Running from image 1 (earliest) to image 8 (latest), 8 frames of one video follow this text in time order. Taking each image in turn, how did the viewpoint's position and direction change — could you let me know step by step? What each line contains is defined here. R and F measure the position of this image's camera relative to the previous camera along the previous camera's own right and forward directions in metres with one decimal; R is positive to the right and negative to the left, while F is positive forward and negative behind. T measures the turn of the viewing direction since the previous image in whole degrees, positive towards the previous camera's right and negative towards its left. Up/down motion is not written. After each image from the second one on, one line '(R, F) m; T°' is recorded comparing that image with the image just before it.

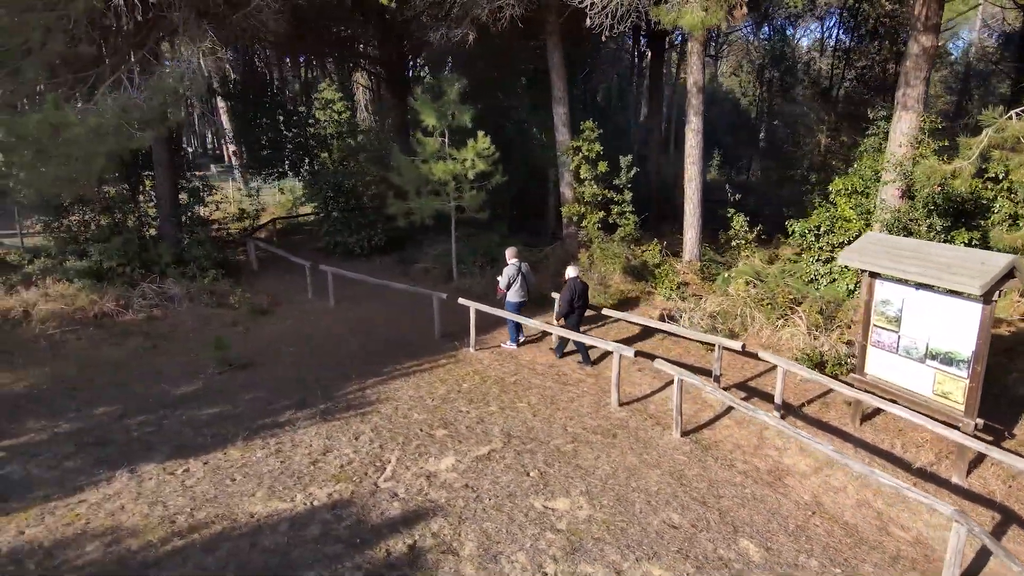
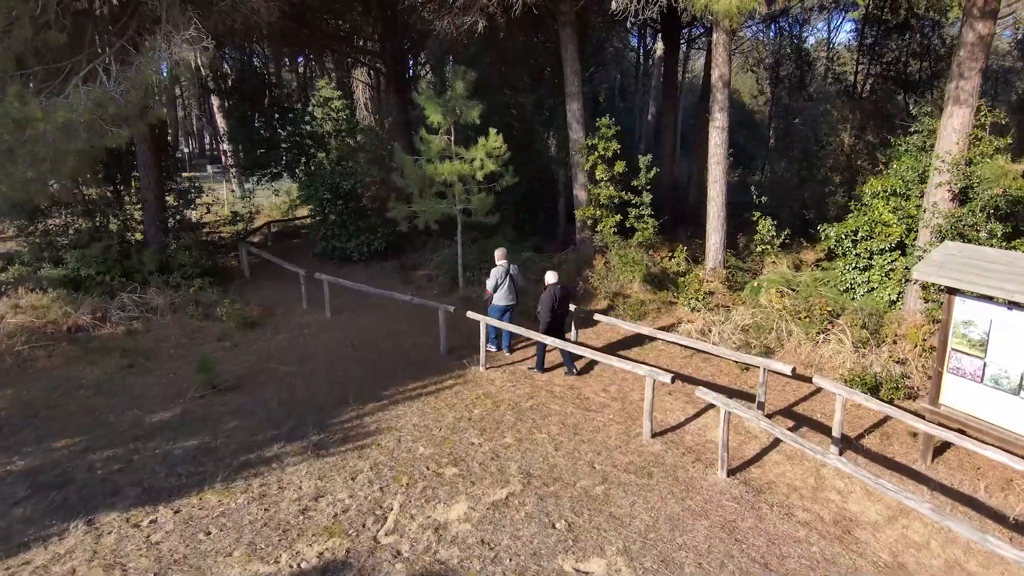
(-0.2, +0.9) m; 0°
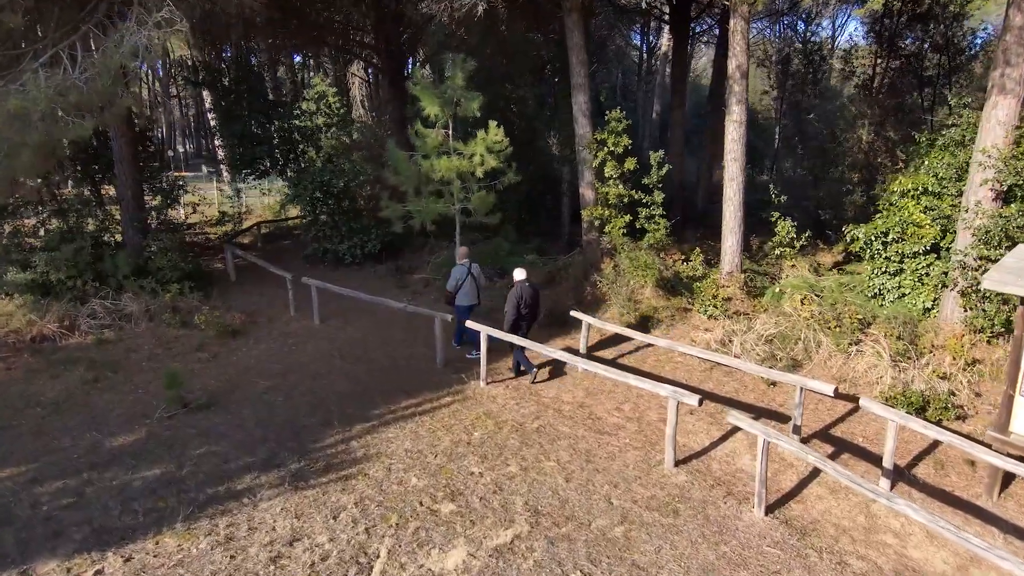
(-0.1, +0.7) m; 0°
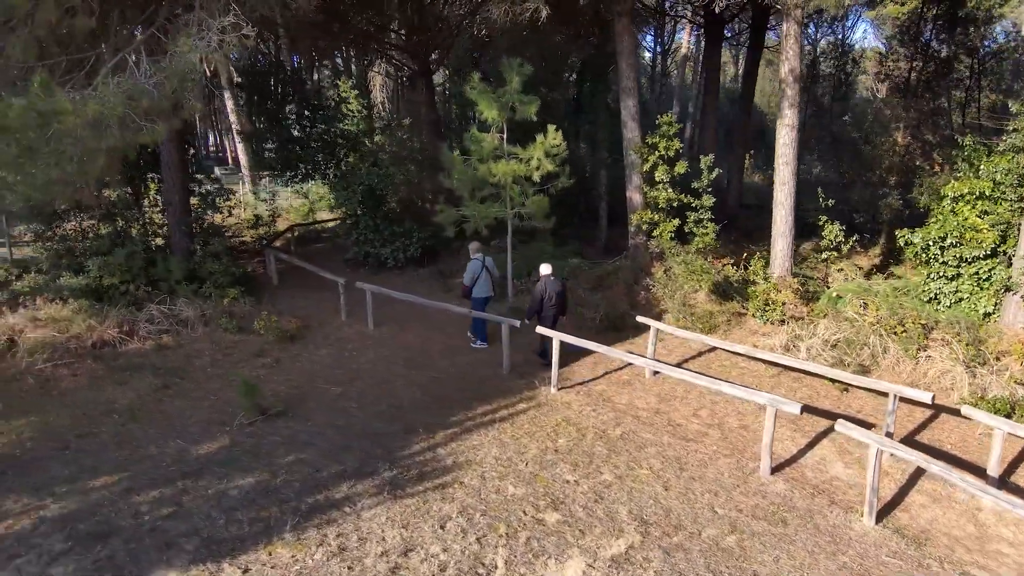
(-0.9, 0.0) m; 0°
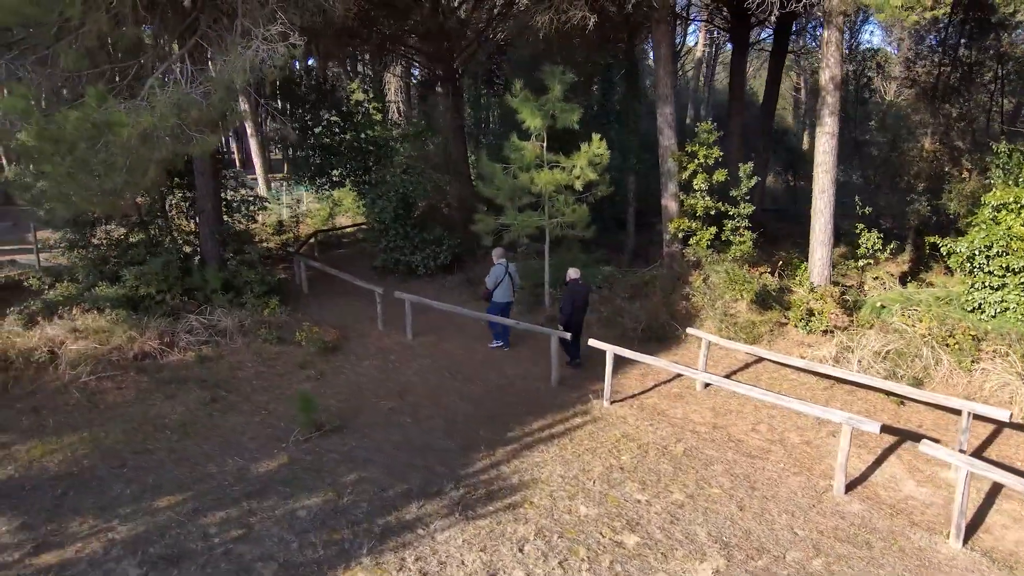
(-0.6, +0.1) m; 0°
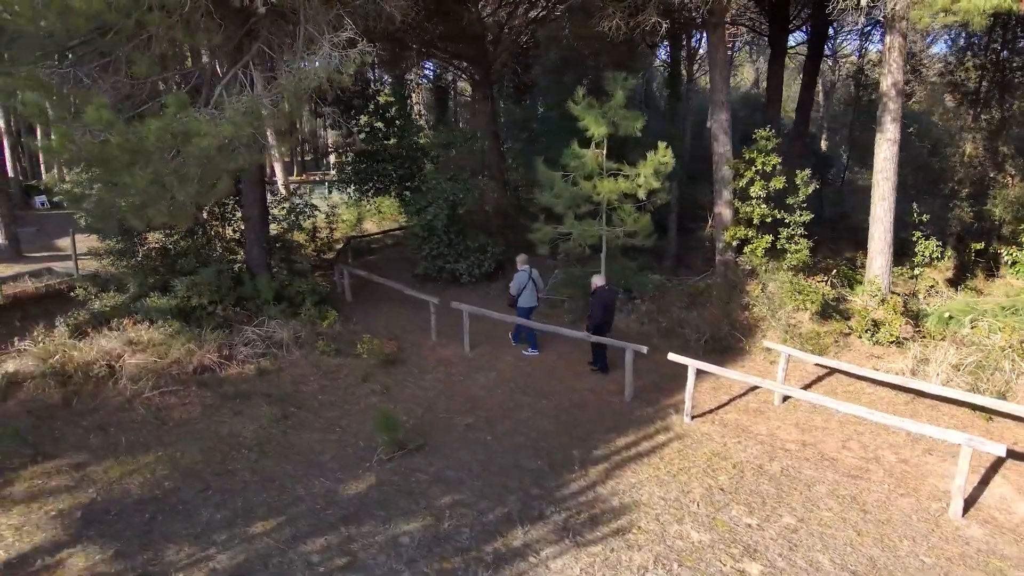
(-0.9, +0.2) m; 0°
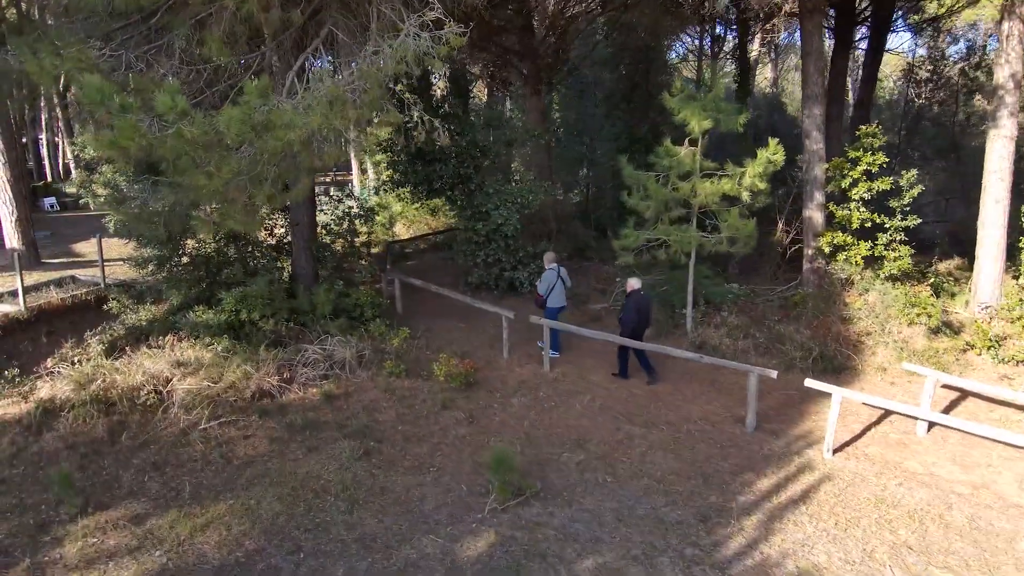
(-1.2, +0.9) m; 0°
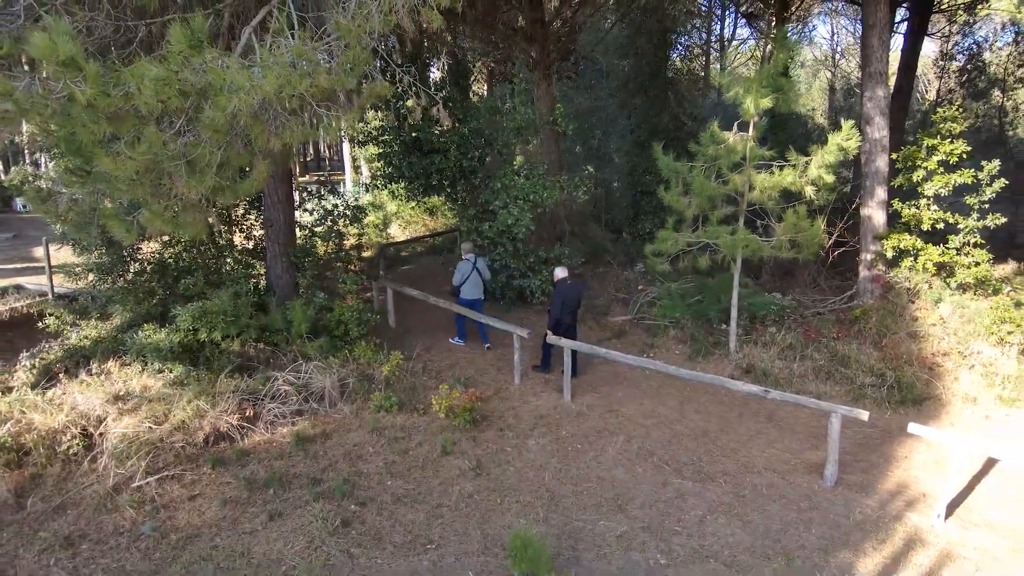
(-0.2, +1.4) m; 0°
